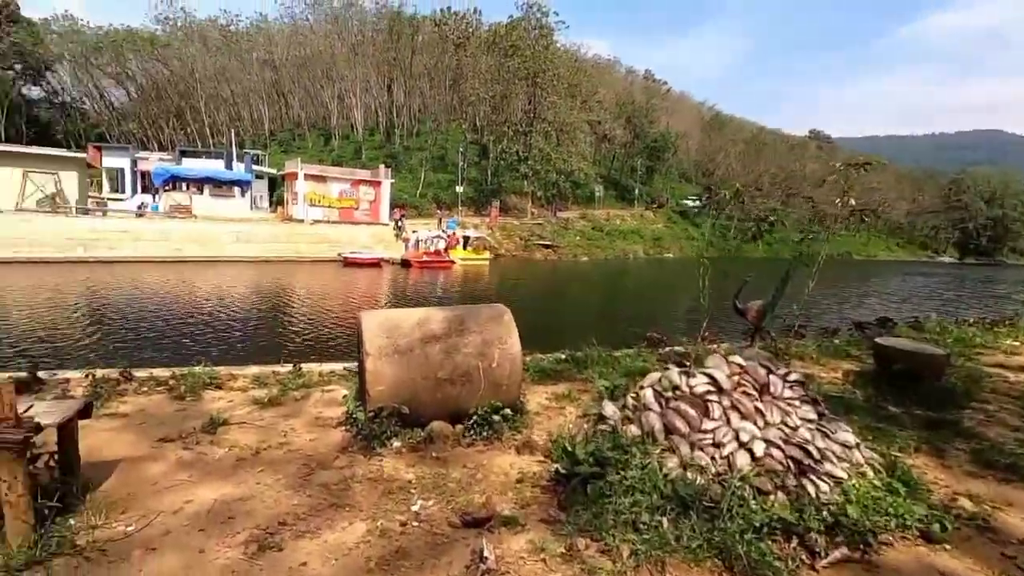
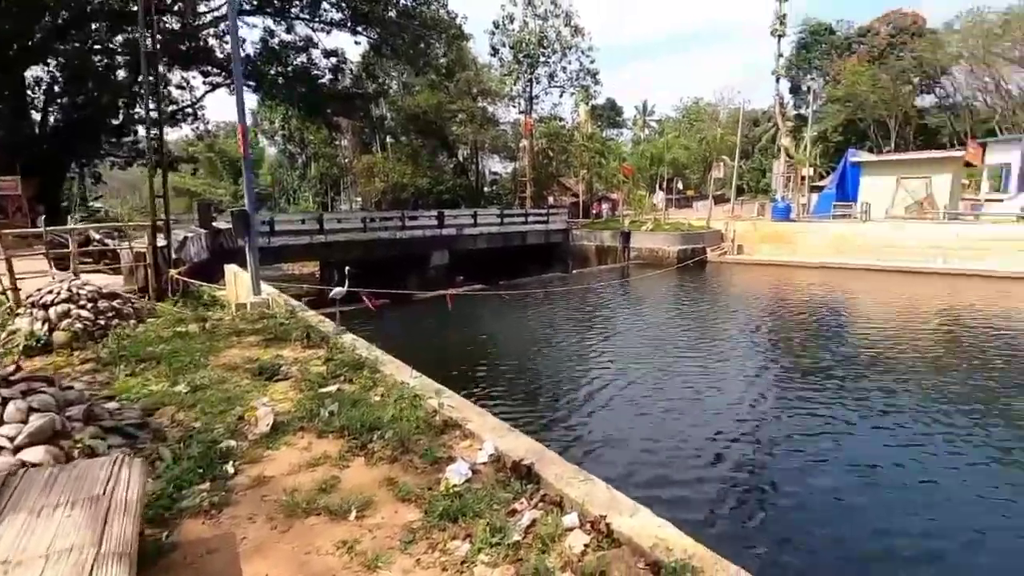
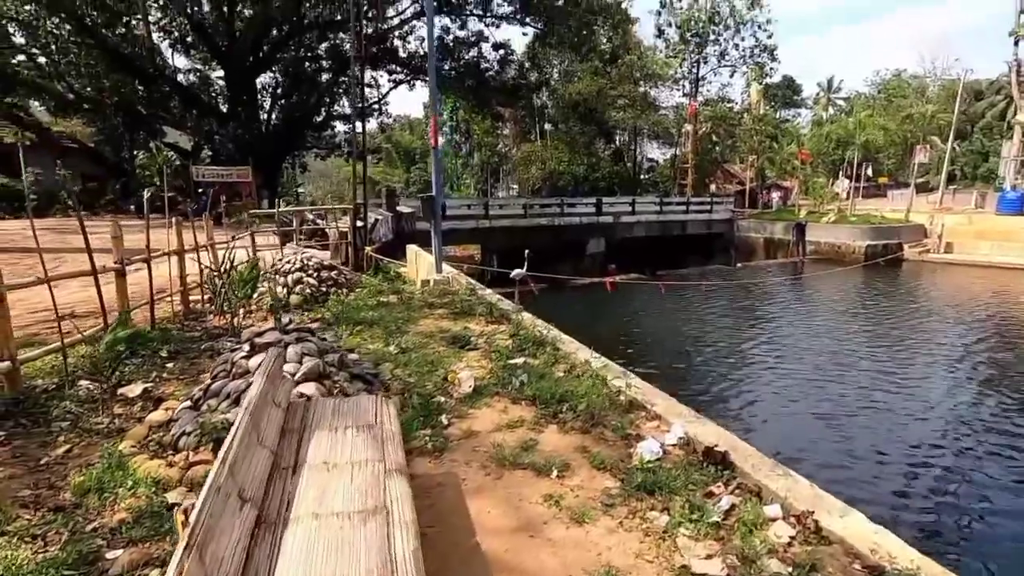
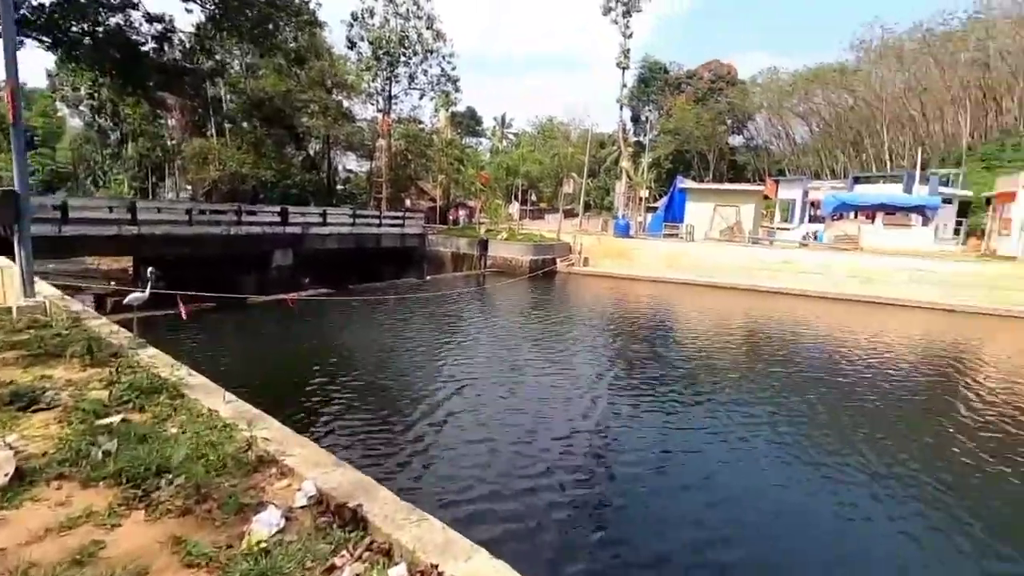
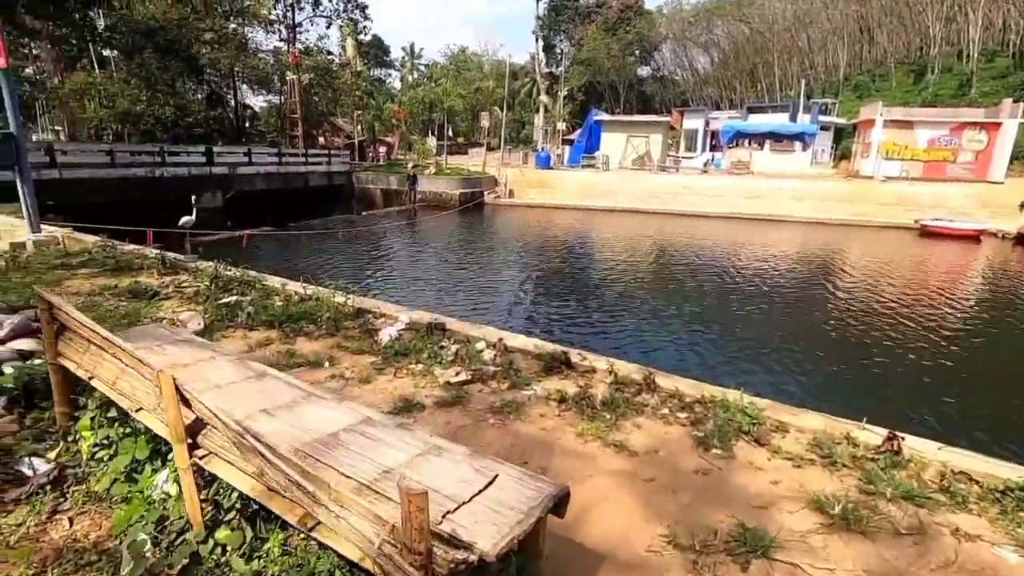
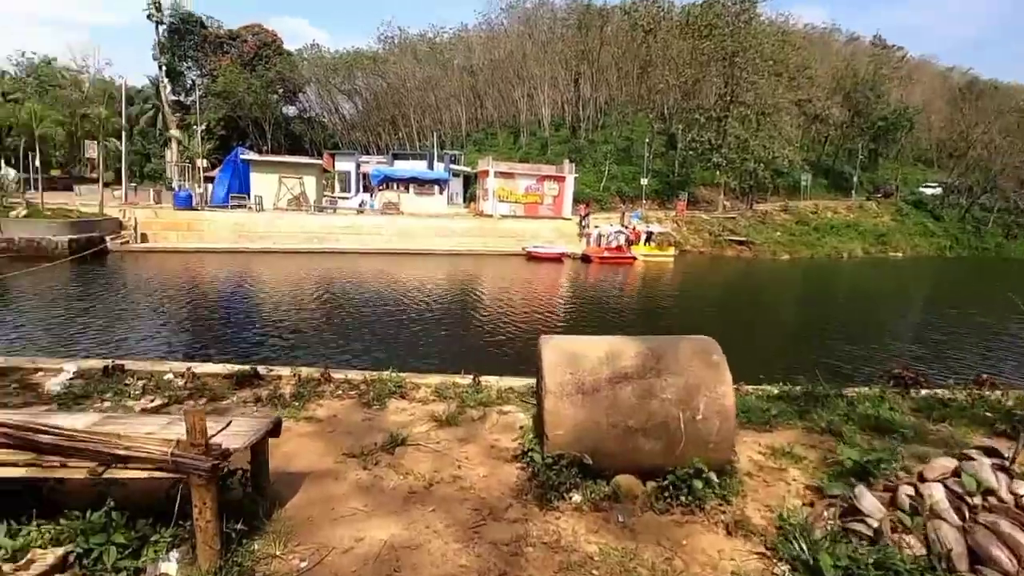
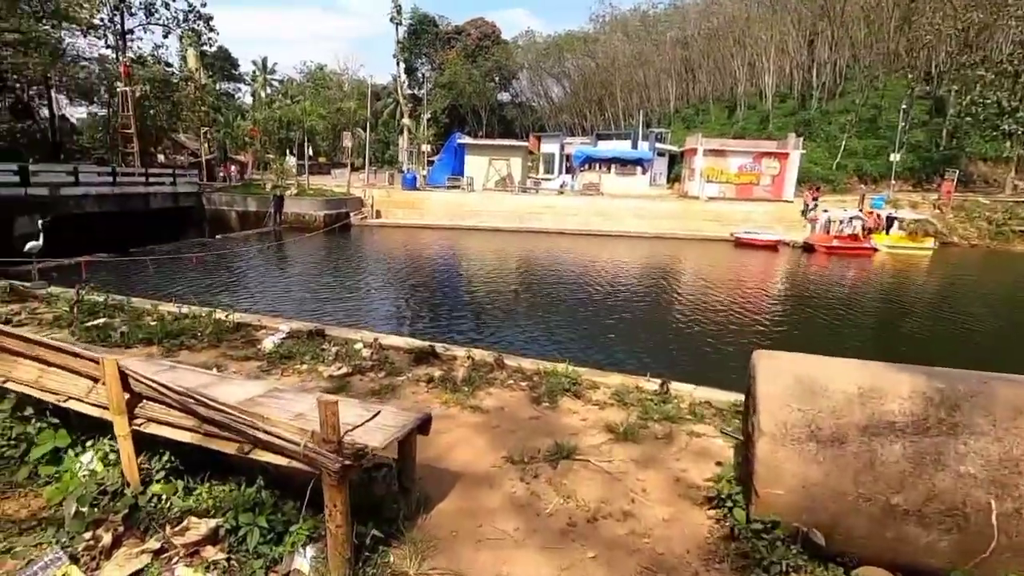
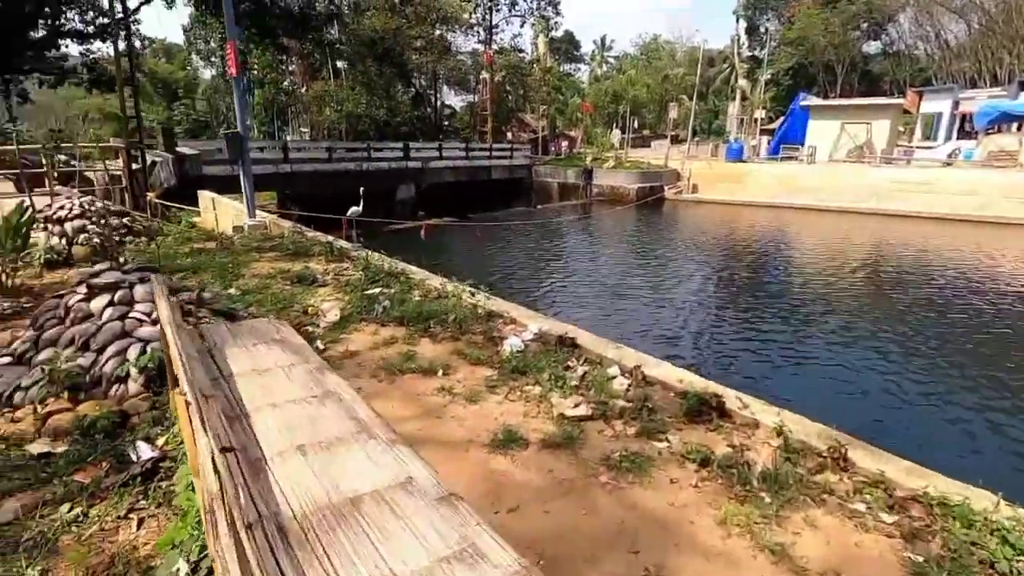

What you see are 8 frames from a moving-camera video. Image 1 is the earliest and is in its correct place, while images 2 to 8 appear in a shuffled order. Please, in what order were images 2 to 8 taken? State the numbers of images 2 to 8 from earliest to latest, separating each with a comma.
6, 7, 5, 8, 3, 2, 4
